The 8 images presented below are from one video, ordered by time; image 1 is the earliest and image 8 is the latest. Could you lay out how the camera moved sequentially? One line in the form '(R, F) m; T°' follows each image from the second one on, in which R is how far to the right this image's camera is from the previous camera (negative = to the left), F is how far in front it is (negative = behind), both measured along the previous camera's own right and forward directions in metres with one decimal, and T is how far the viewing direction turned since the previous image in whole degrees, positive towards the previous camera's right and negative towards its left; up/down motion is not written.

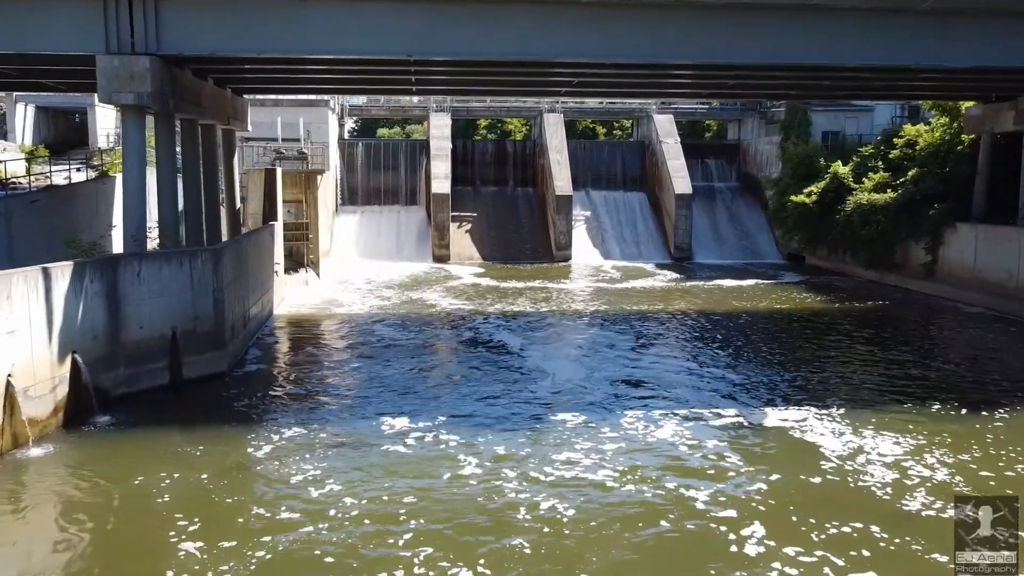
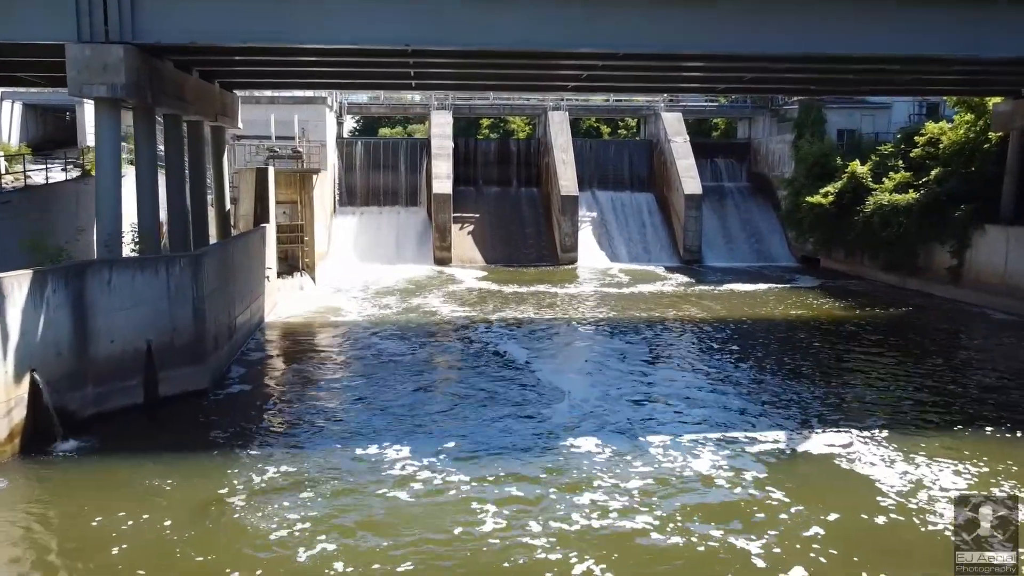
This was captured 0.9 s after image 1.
(0.0, +1.1) m; 0°
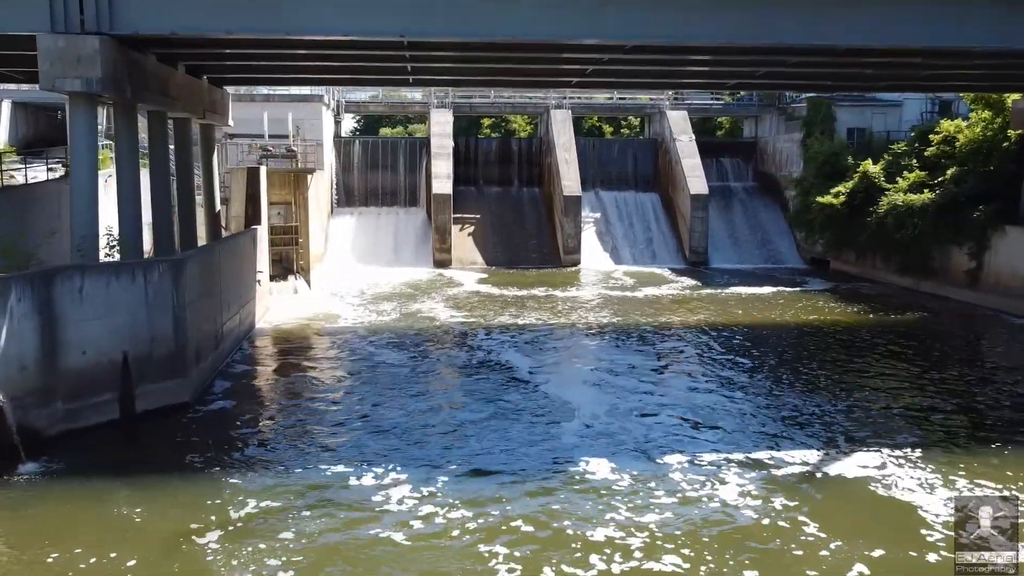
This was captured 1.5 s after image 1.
(0.0, +0.8) m; 0°
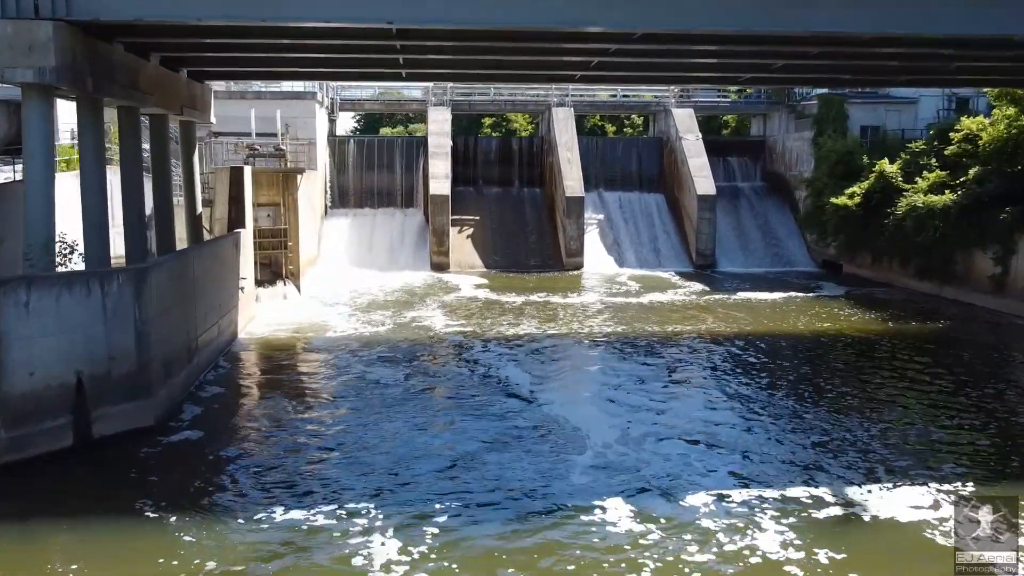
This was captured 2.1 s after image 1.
(0.0, +1.2) m; 0°
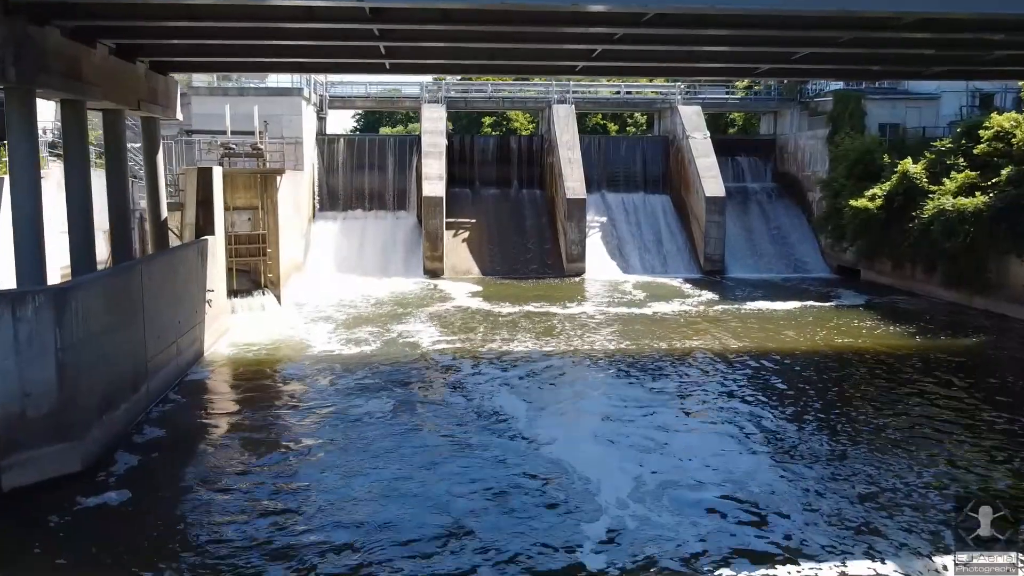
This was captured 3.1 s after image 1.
(+0.1, +1.7) m; 0°
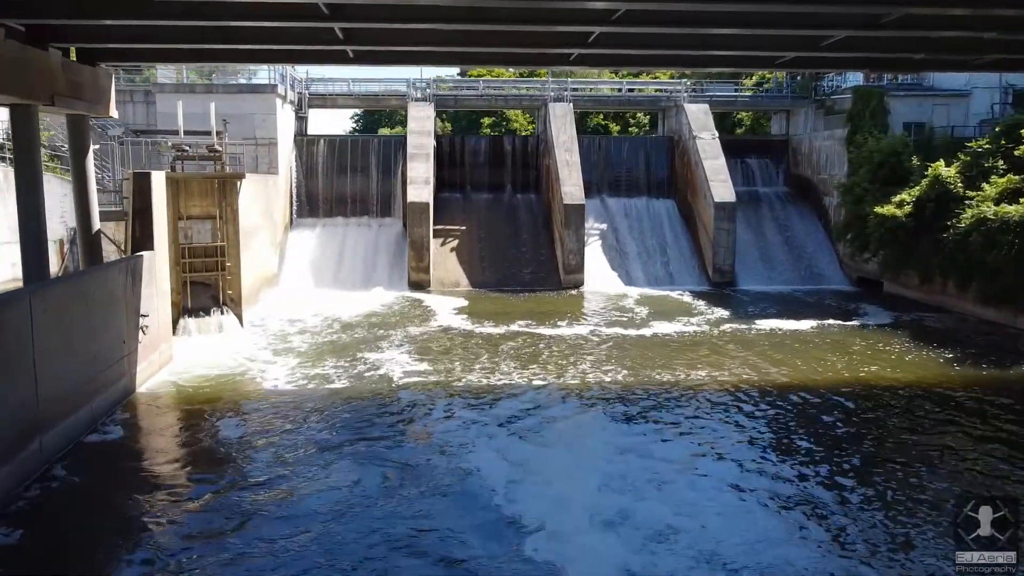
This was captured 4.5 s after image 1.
(+0.2, +2.3) m; 0°
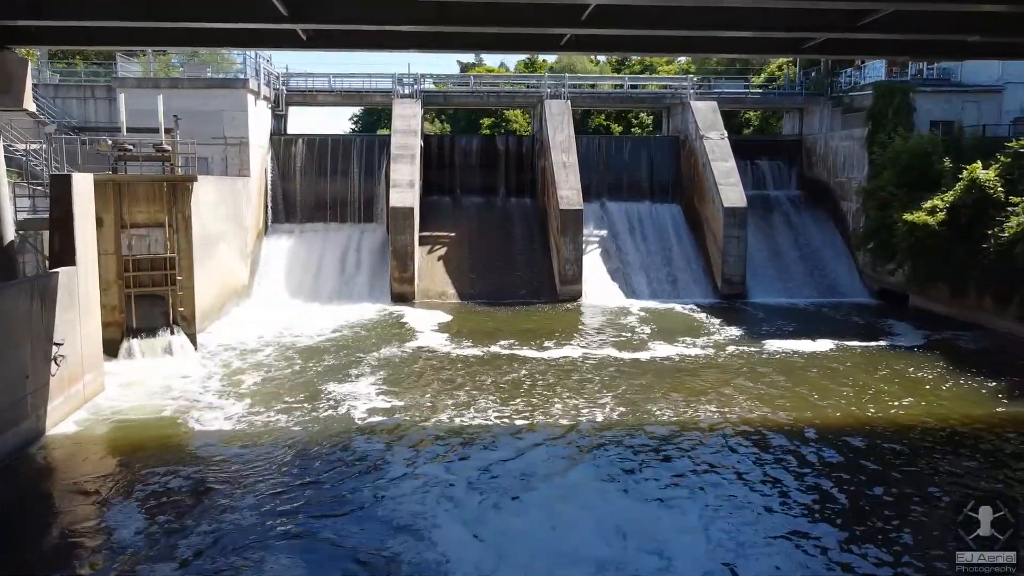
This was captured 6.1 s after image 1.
(+0.2, +2.1) m; 0°
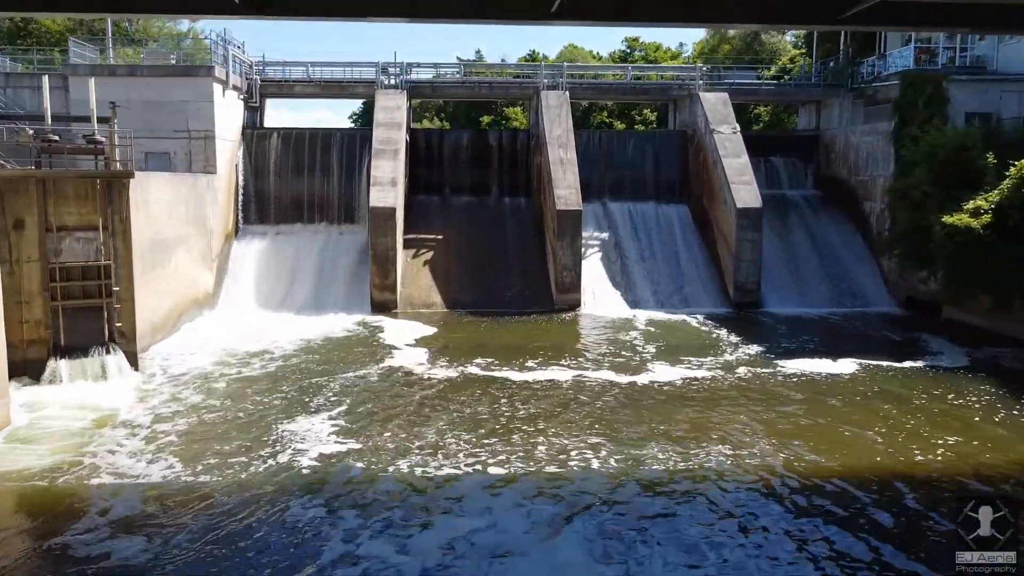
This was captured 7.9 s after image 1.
(+0.2, +2.2) m; 0°
